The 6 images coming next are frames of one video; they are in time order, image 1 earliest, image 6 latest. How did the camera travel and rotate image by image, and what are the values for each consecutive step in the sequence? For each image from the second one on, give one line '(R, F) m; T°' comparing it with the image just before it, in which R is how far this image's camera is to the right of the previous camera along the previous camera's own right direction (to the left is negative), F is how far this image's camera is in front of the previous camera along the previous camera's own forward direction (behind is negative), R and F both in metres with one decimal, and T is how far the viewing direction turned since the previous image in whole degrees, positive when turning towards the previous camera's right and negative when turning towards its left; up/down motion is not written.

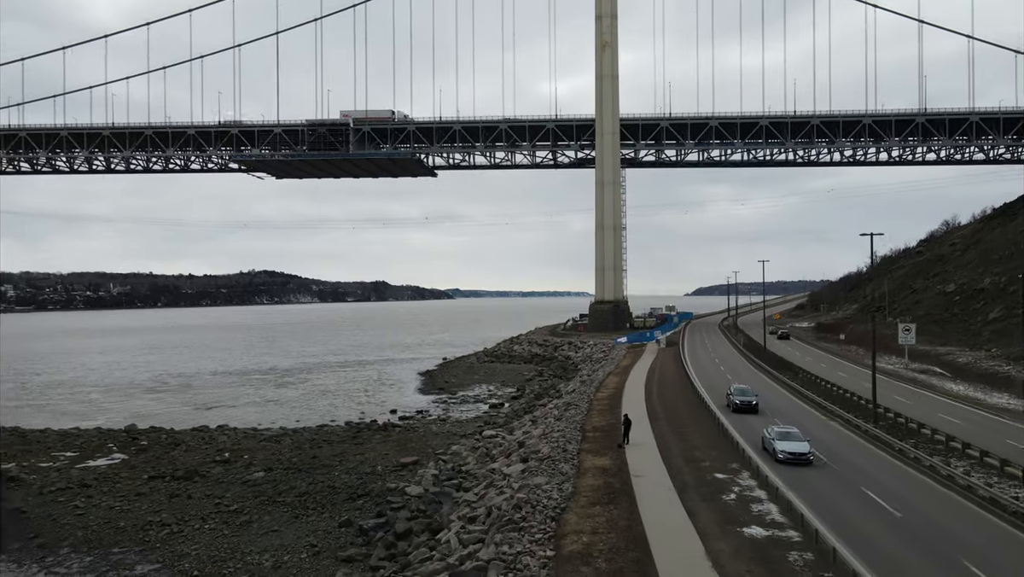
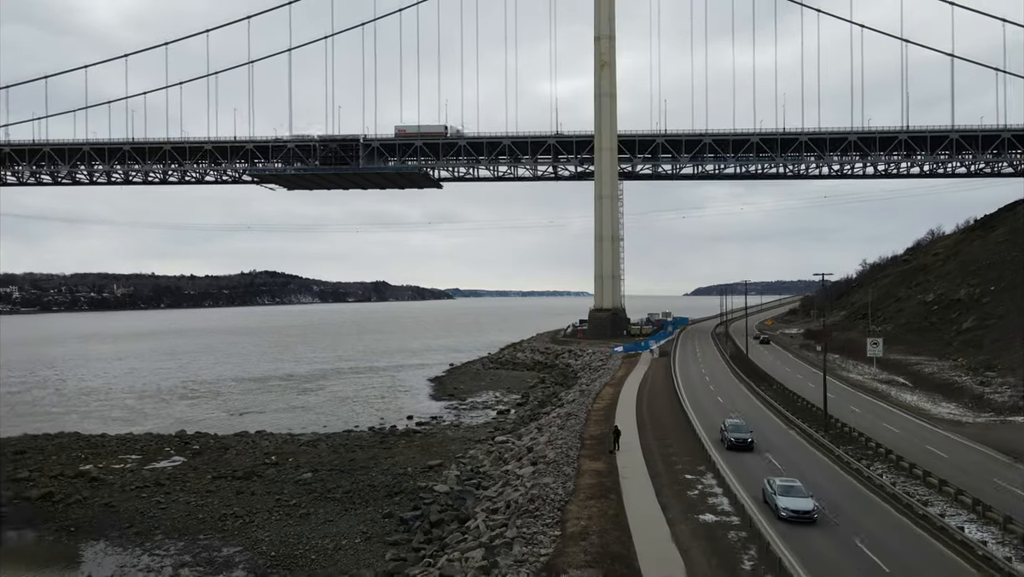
(-0.2, -2.1) m; 0°
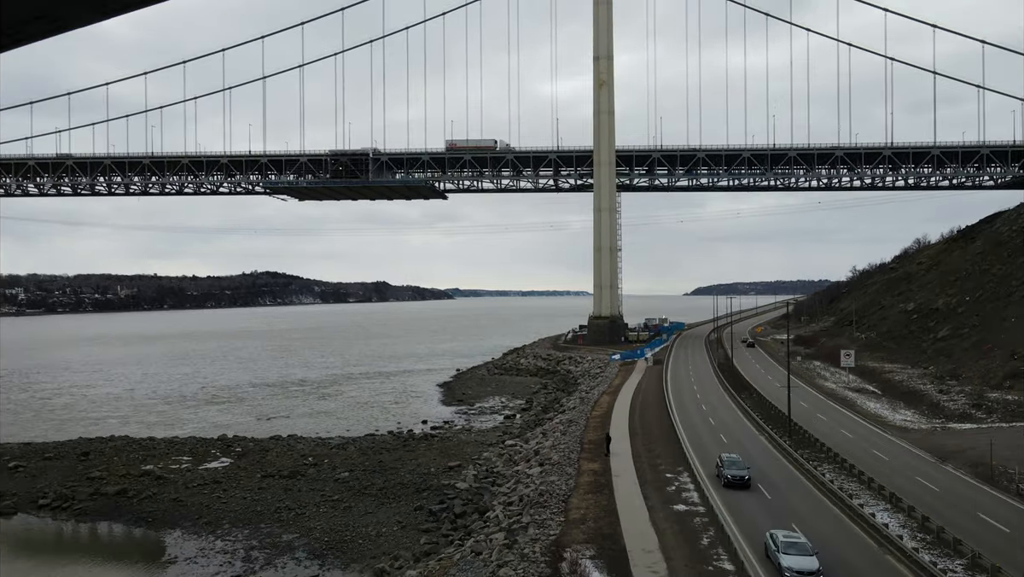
(-0.2, -2.2) m; 0°
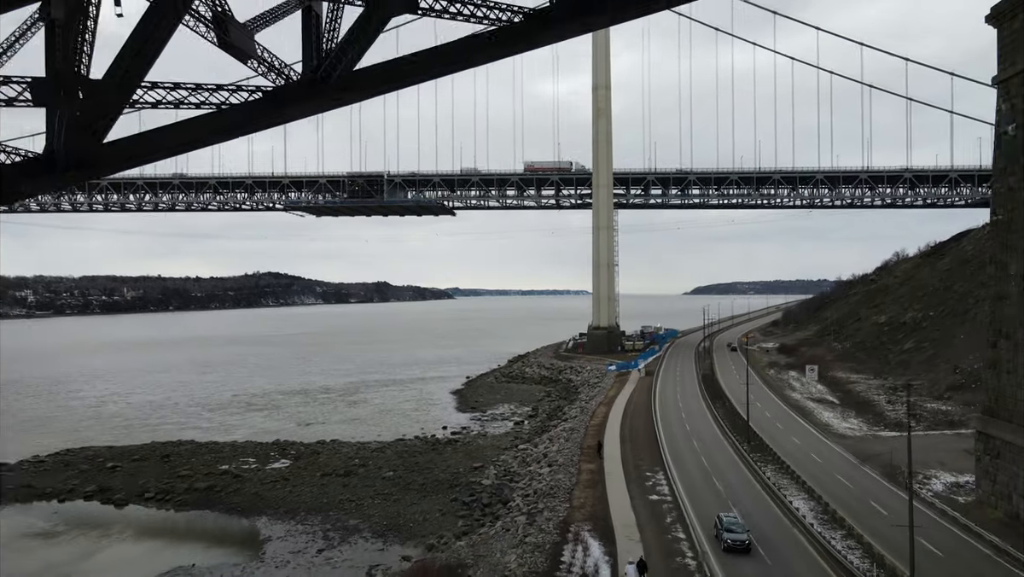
(-0.4, -3.7) m; 0°
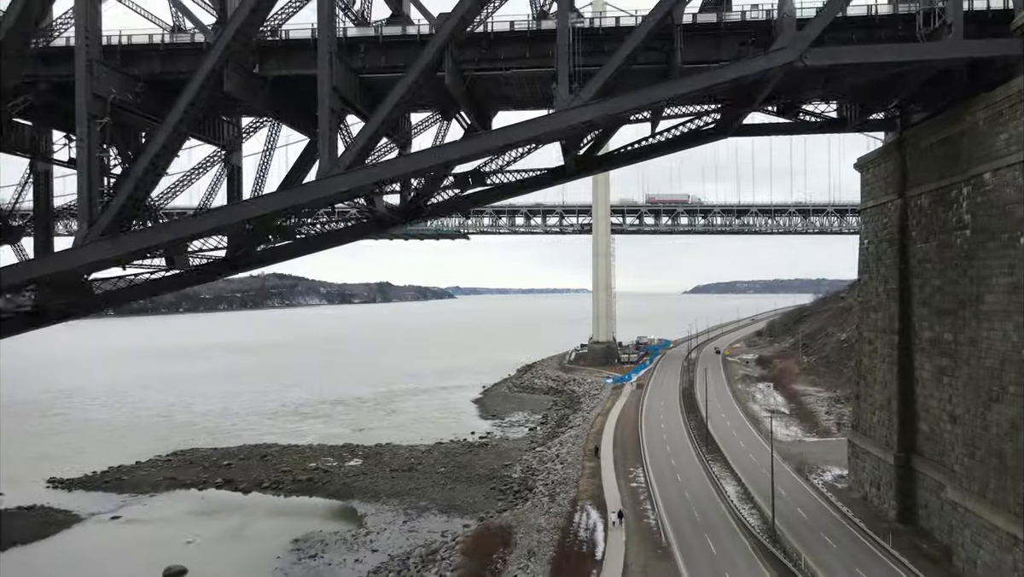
(-0.8, -6.7) m; 0°
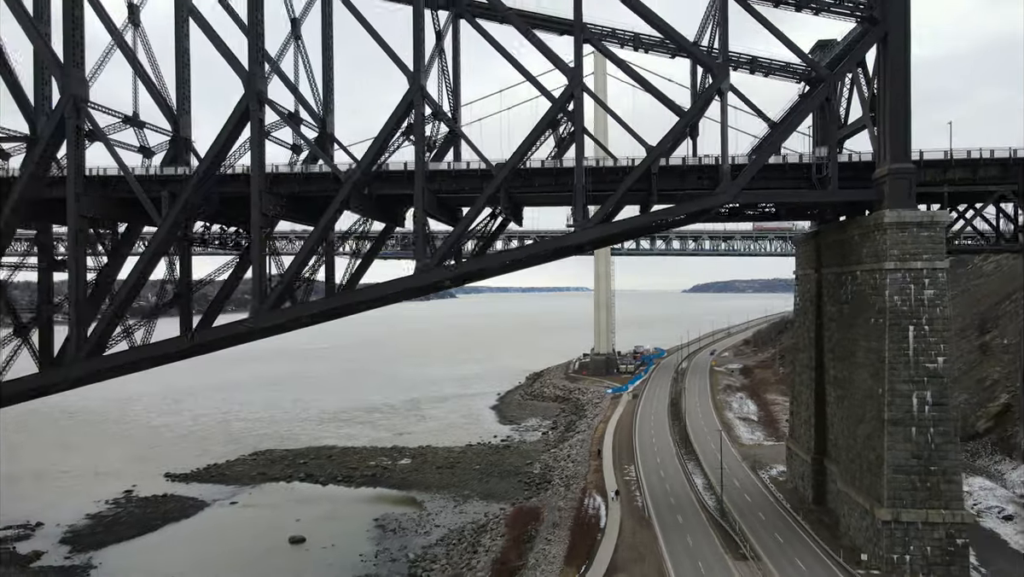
(-1.0, -7.0) m; 0°
